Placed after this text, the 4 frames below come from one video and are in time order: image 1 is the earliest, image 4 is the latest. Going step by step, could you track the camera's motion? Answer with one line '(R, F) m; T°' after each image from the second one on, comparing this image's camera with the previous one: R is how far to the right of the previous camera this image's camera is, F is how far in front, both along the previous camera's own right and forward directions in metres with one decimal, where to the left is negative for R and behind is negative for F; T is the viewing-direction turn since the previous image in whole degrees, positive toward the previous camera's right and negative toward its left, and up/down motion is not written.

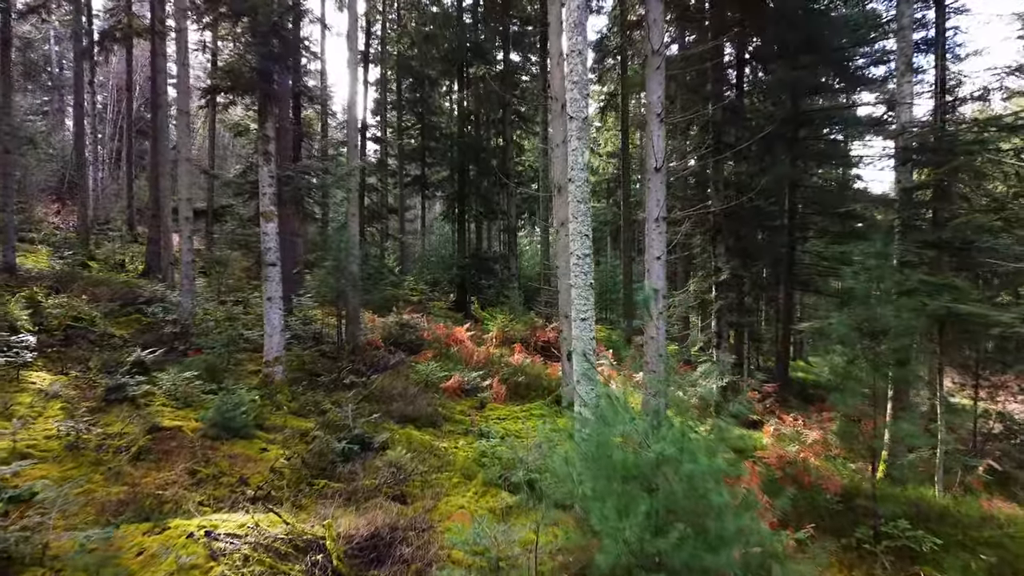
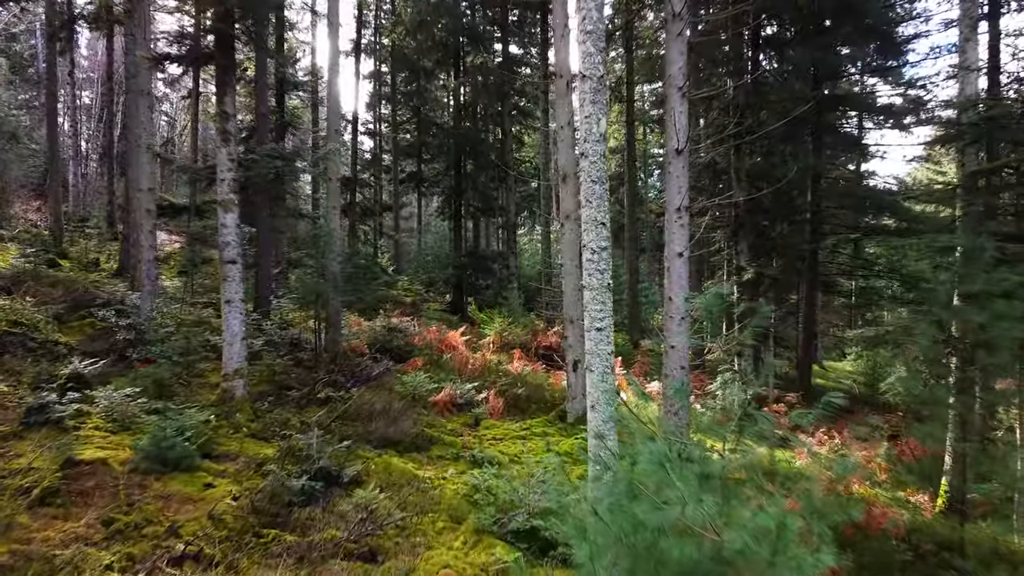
(0.0, +1.1) m; 0°
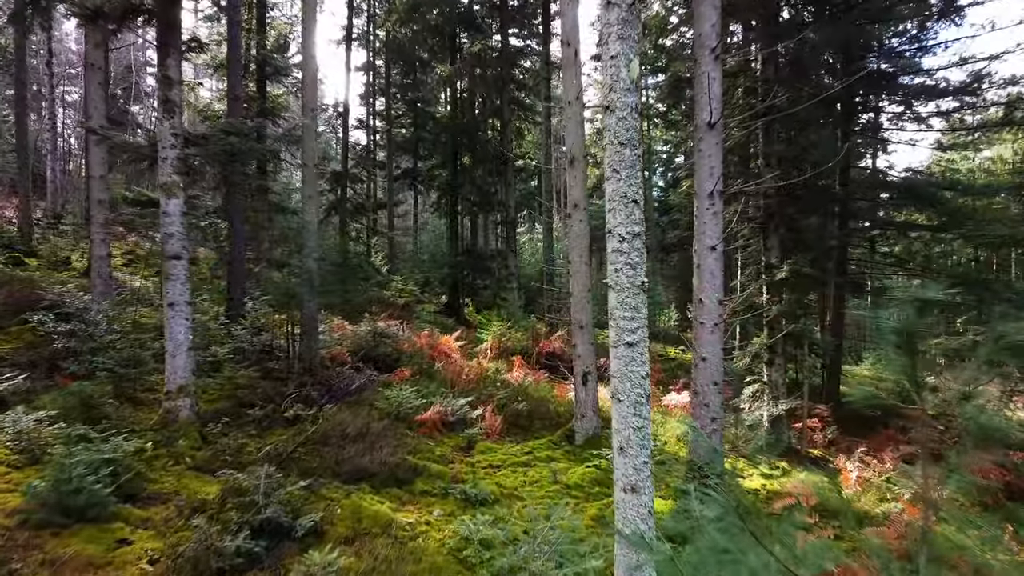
(0.0, +1.2) m; 0°
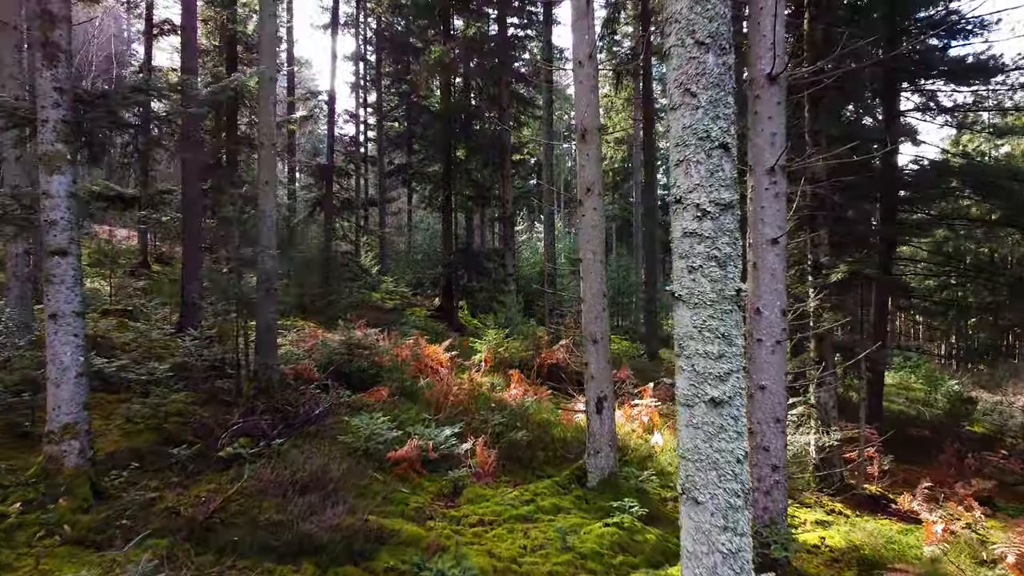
(0.0, +1.5) m; 0°
